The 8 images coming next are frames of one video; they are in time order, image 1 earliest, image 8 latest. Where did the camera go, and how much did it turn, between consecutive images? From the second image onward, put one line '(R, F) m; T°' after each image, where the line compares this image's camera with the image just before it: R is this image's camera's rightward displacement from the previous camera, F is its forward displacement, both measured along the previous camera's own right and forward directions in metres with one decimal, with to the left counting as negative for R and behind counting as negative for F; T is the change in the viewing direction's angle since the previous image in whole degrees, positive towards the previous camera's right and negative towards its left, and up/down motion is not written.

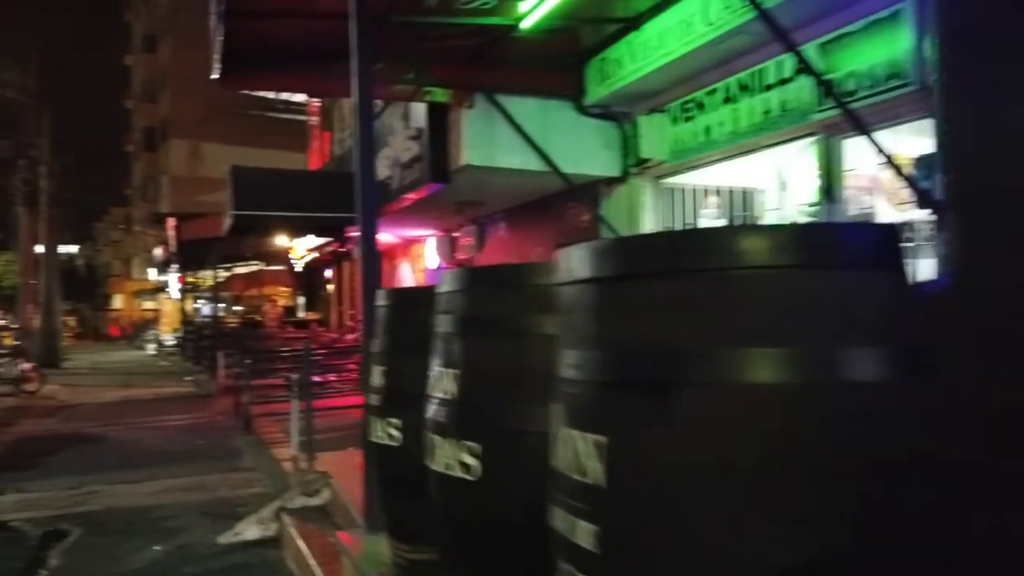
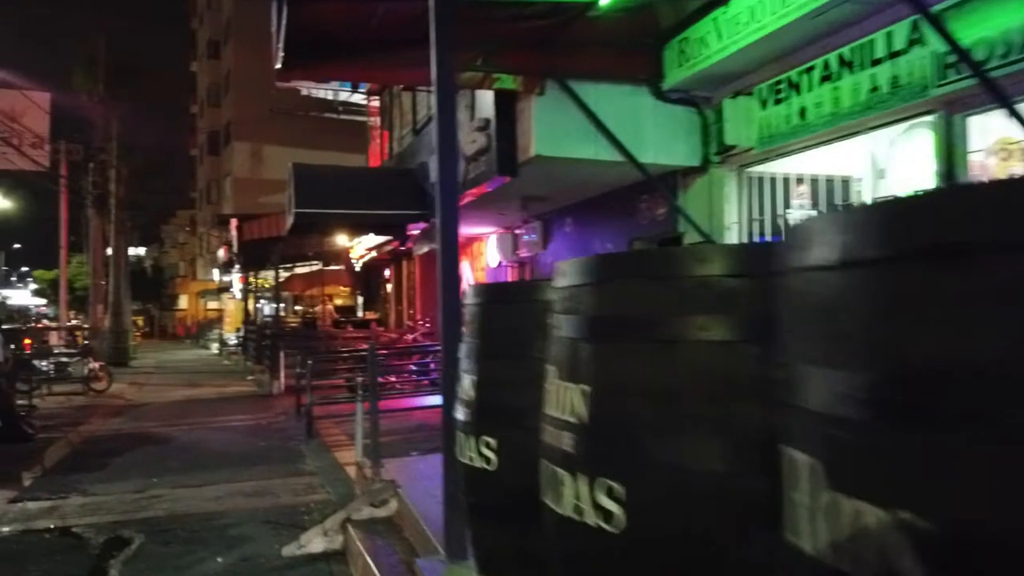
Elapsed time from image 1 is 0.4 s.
(-0.2, +0.5) m; -4°
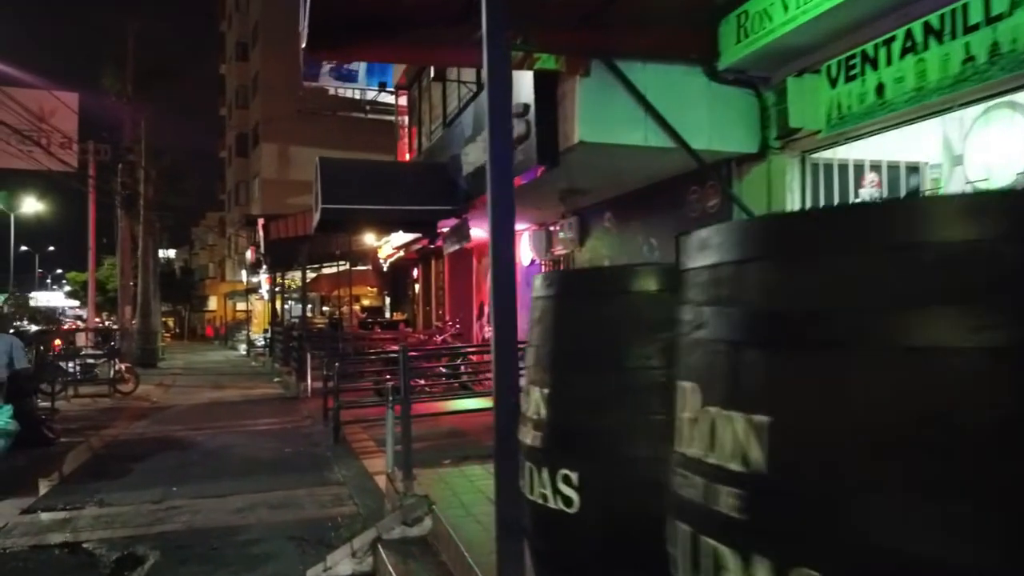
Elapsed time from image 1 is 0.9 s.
(-0.1, +0.6) m; -2°
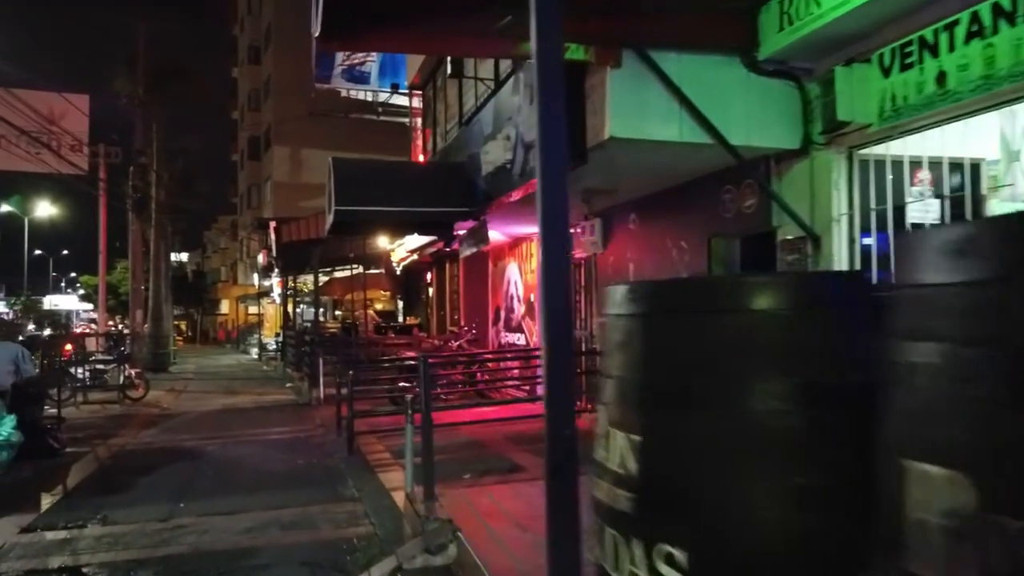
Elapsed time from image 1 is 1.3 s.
(-0.1, +0.4) m; -1°
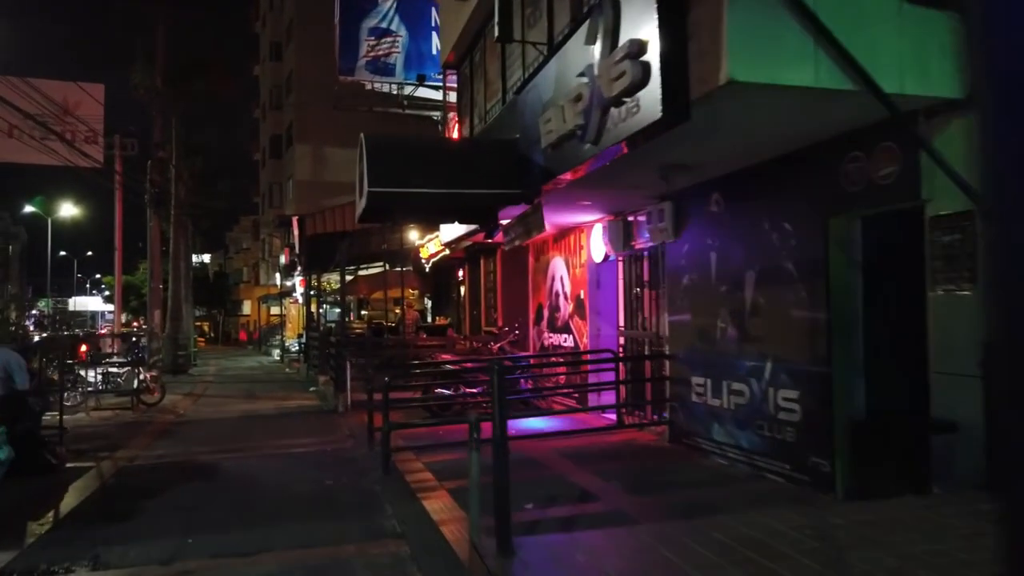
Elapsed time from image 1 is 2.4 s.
(-0.5, +1.4) m; -2°
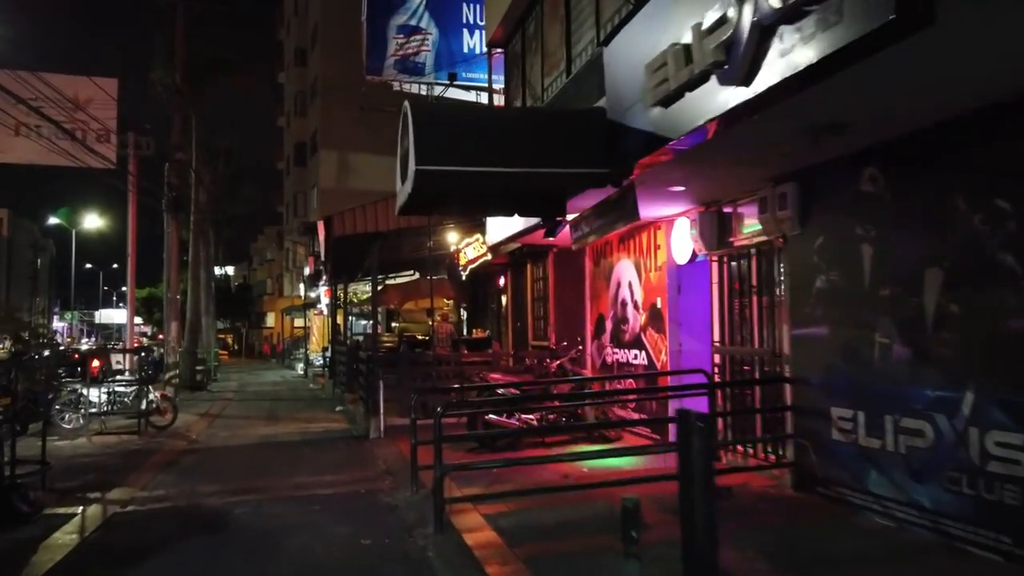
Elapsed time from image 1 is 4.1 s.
(-0.6, +1.9) m; -2°
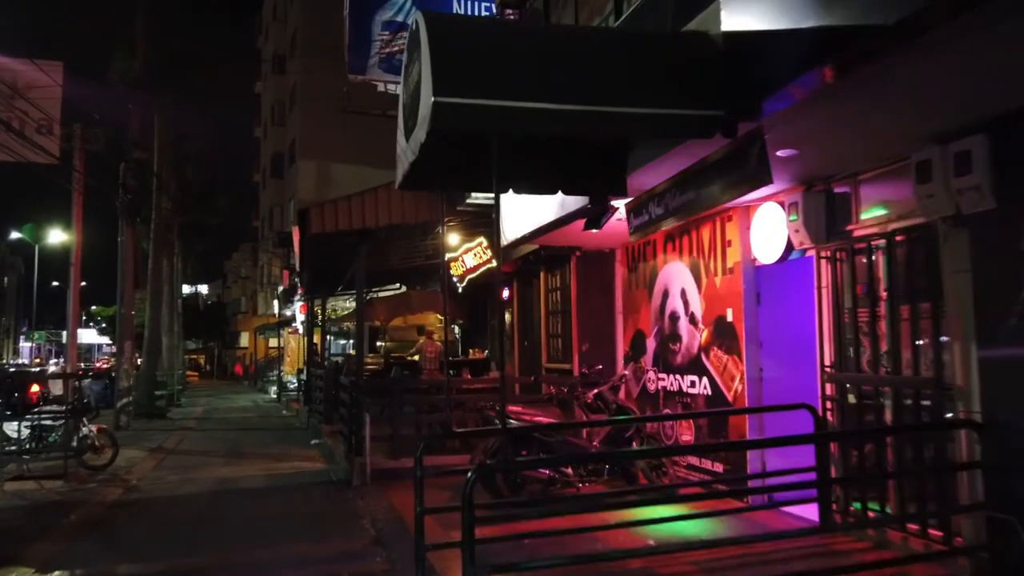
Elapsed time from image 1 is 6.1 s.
(-0.5, +2.4) m; +2°
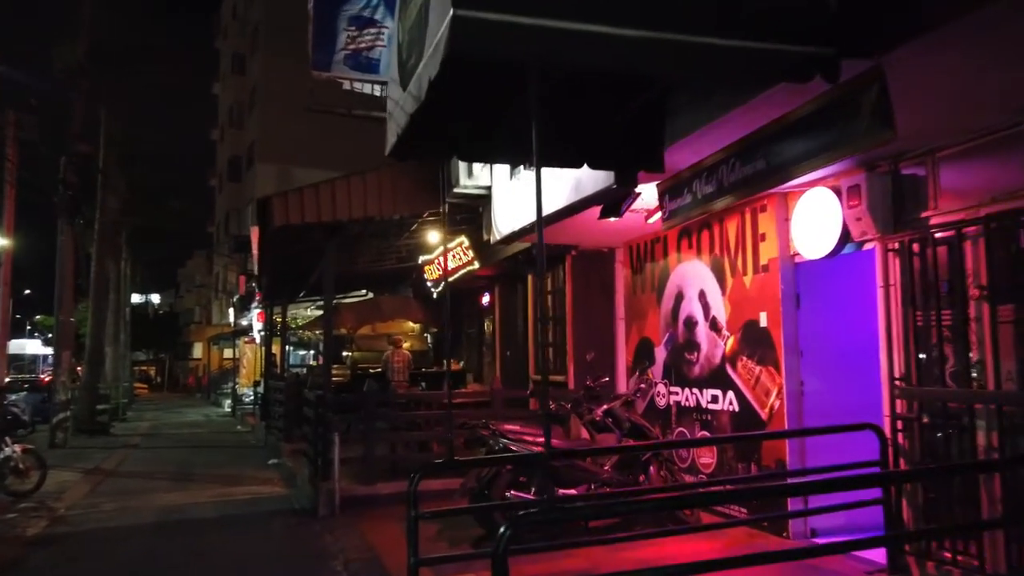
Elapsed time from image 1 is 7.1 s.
(-0.4, +1.2) m; +3°
